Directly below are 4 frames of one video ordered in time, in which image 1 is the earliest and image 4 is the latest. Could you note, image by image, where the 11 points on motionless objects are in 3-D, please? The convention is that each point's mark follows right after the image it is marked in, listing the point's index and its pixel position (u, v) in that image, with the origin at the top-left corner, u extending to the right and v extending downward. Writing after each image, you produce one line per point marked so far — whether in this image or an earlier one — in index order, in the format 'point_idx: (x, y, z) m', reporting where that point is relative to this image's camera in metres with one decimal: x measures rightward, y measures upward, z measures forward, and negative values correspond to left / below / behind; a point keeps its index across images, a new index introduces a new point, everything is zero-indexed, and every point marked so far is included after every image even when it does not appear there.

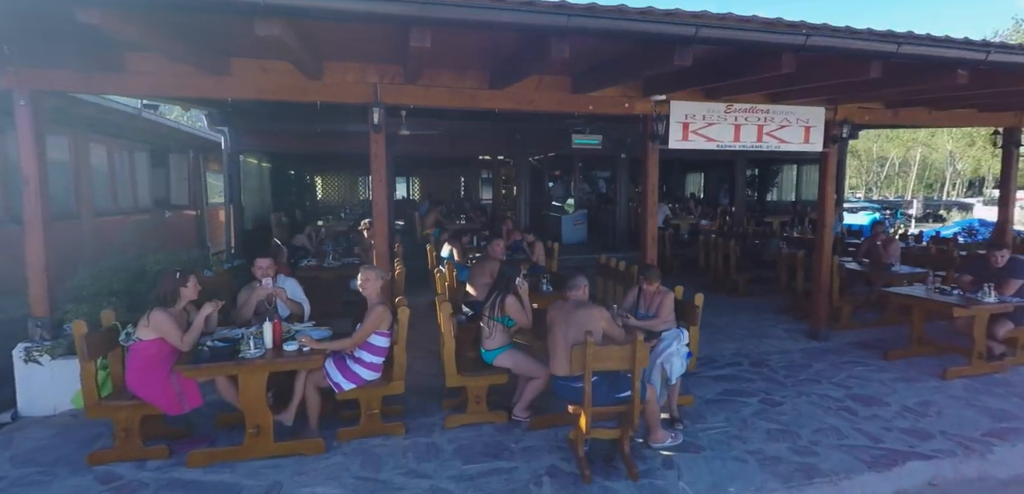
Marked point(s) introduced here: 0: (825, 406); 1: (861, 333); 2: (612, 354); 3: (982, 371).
0: (+2.5, -1.3, +4.2) m
1: (+4.0, -1.0, +6.1) m
2: (+0.6, -0.6, +3.1) m
3: (+4.3, -1.1, +4.8) m
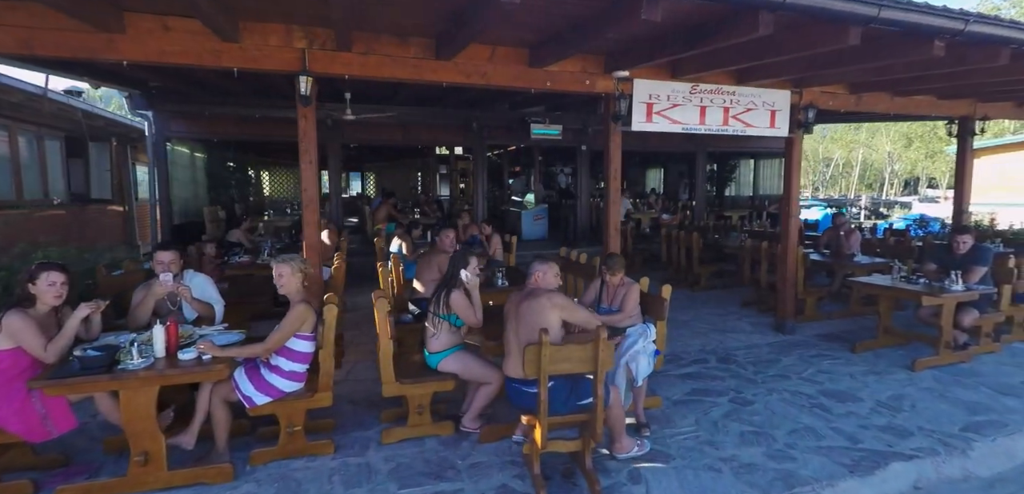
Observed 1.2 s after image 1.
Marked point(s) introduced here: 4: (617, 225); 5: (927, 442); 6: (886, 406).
0: (+2.1, -1.2, +3.9) m
1: (+3.5, -0.9, +5.9) m
2: (+0.3, -0.5, +2.6) m
3: (+3.9, -1.0, +4.7) m
4: (+1.0, +0.2, +4.9) m
5: (+2.6, -1.2, +3.3) m
6: (+2.8, -1.2, +3.9) m
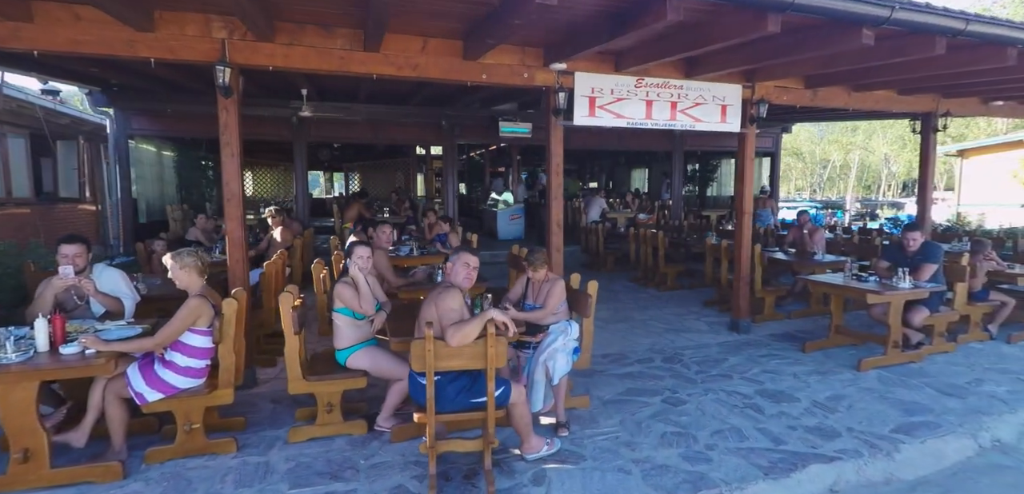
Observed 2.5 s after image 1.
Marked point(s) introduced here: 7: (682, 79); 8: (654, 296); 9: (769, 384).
0: (+1.6, -1.1, +3.8) m
1: (+3.0, -0.8, +5.8) m
2: (-0.3, -0.5, +2.5) m
3: (+3.3, -1.0, +4.6) m
4: (+0.5, +0.2, +4.8) m
5: (+2.1, -1.2, +3.2) m
6: (+2.2, -1.1, +3.8) m
7: (+1.6, +1.6, +5.0) m
8: (+2.0, -0.7, +7.3) m
9: (+2.0, -1.1, +4.2) m
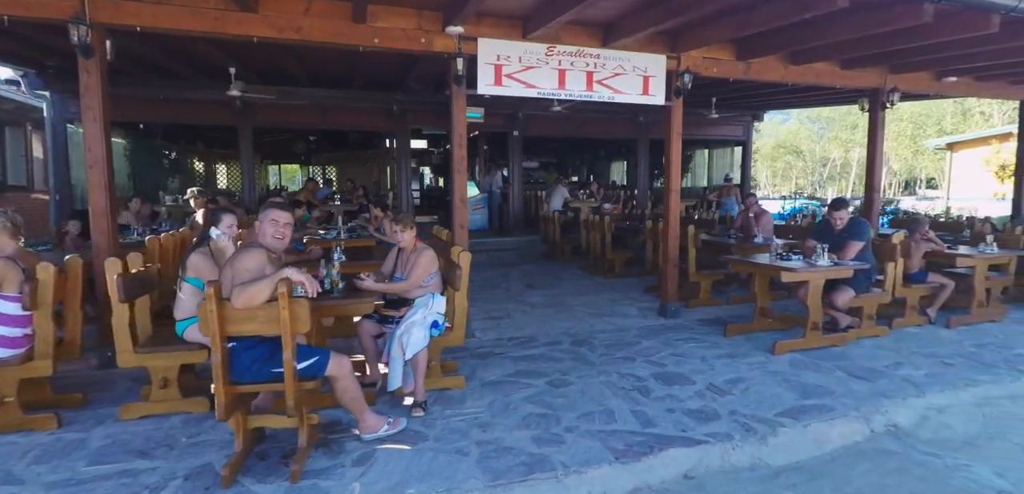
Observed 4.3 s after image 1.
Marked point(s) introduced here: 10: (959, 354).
0: (+0.7, -0.9, +3.6) m
1: (+2.1, -0.7, +5.5) m
2: (-1.1, -0.3, +2.3) m
3: (+2.5, -0.8, +4.3) m
4: (-0.4, +0.4, +4.5) m
5: (+1.2, -1.0, +3.0) m
6: (+1.4, -0.9, +3.5) m
7: (+0.8, +1.8, +4.8) m
8: (+1.2, -0.5, +7.0) m
9: (+1.2, -0.9, +3.9) m
10: (+3.6, -0.9, +4.2) m
